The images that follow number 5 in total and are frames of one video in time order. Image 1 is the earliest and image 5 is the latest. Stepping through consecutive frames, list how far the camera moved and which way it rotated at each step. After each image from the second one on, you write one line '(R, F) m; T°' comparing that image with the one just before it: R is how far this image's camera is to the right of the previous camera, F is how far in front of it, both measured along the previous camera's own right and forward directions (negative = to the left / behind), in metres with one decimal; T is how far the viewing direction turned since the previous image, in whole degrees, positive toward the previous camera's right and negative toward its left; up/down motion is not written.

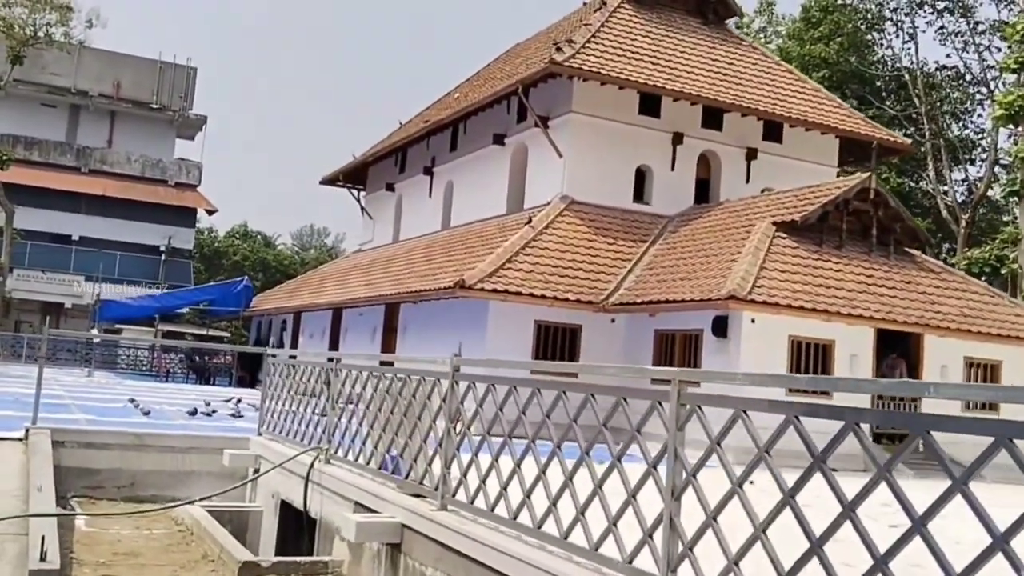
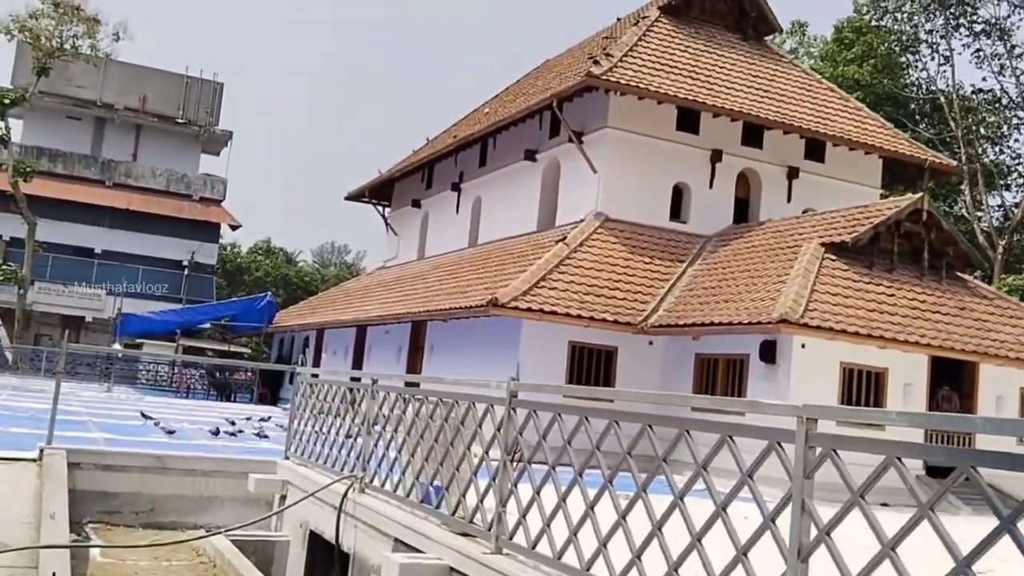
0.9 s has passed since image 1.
(-0.2, +0.6) m; -1°
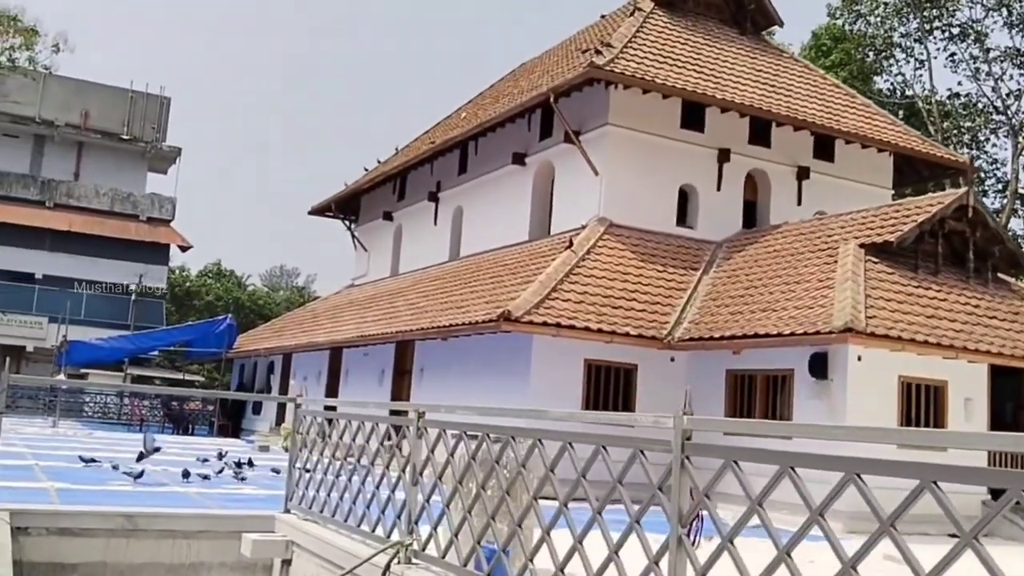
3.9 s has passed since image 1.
(-0.8, +1.7) m; +3°
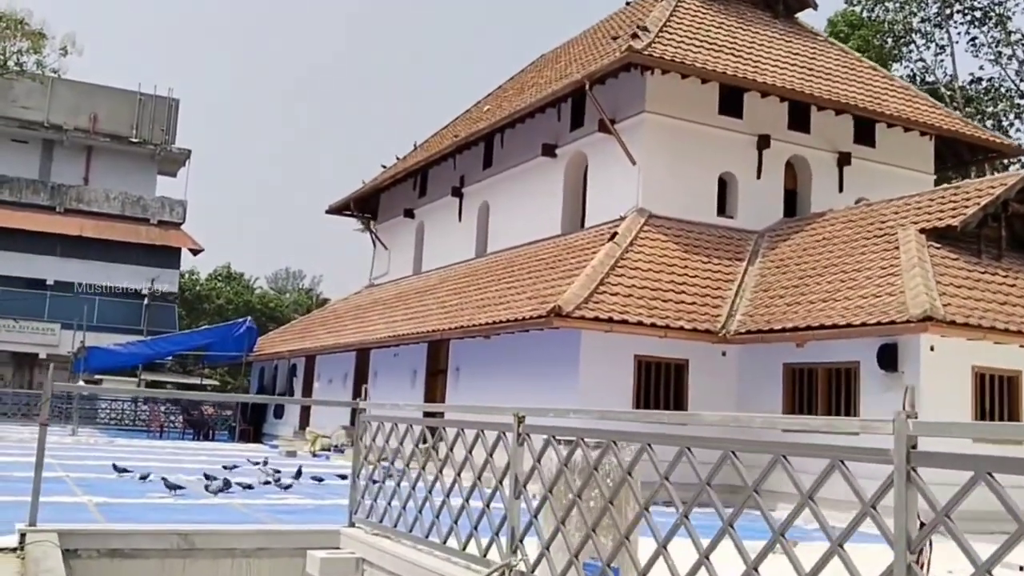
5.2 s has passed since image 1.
(-0.5, +0.6) m; 0°
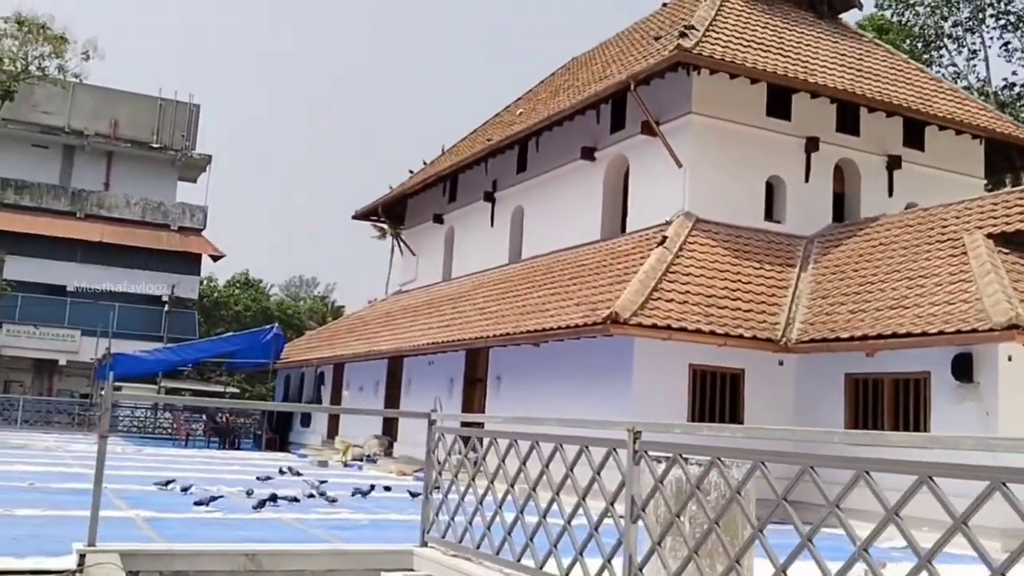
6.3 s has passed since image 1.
(-0.5, +0.4) m; -1°
